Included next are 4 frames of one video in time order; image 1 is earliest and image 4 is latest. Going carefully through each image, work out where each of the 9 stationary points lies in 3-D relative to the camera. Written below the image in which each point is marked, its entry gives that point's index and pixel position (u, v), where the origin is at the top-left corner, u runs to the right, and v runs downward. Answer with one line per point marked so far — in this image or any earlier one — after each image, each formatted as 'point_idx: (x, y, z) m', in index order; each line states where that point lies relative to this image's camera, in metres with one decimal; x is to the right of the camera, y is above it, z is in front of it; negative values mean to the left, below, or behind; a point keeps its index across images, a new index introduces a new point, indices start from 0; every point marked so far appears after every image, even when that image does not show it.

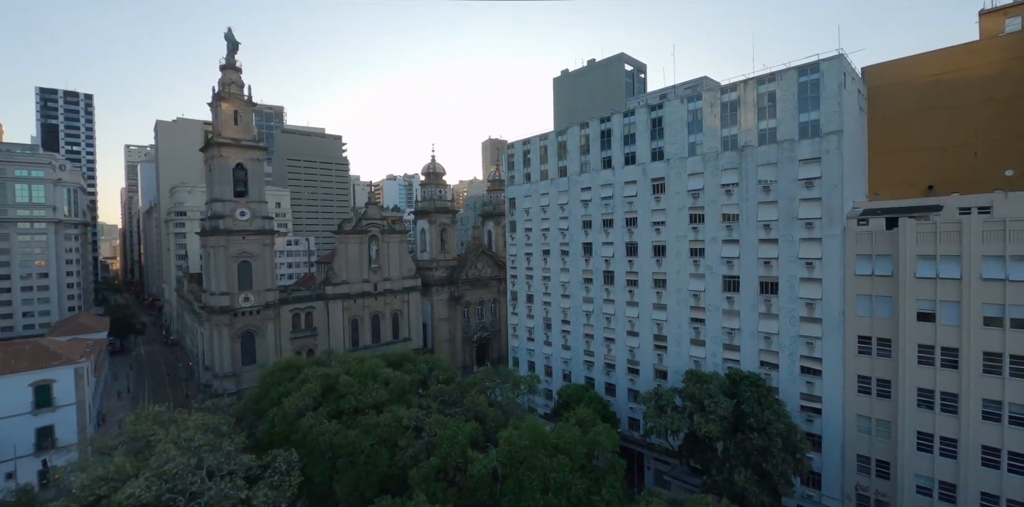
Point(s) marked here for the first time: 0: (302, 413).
0: (-8.3, -6.3, +19.0) m
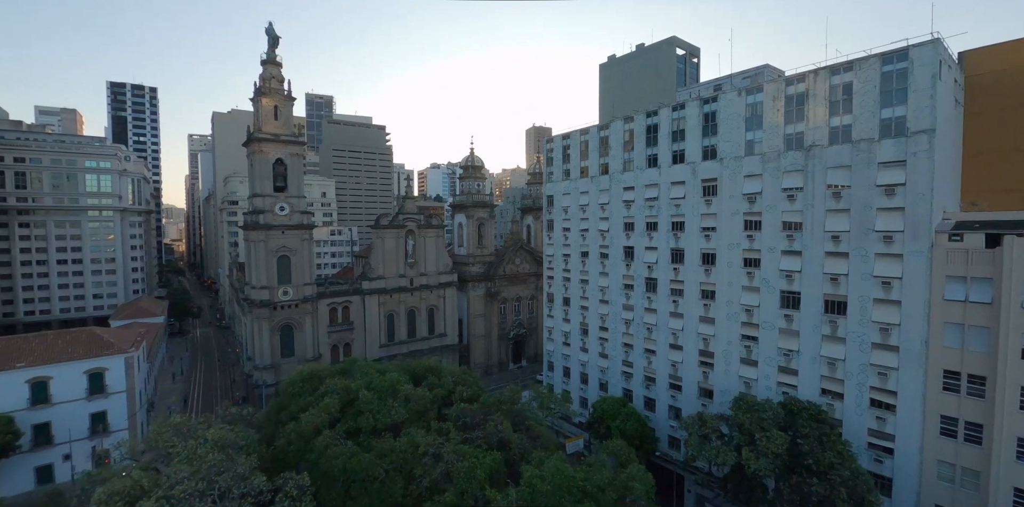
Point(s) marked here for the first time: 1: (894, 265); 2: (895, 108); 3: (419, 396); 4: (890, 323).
0: (-7.3, -6.7, +18.2) m
1: (+15.5, -0.5, +19.6) m
2: (+15.5, +5.9, +19.5) m
3: (-3.8, -5.8, +19.5) m
4: (+15.6, -2.9, +19.8) m
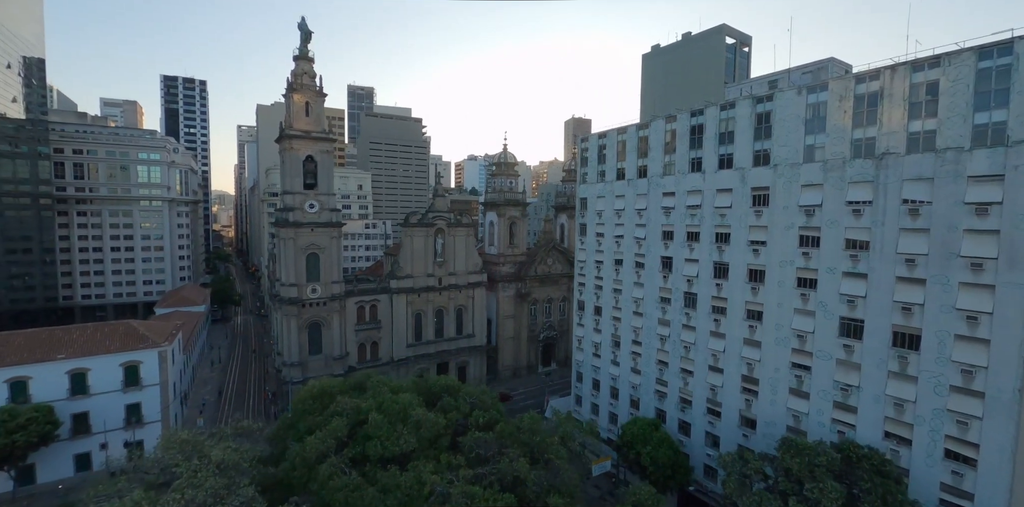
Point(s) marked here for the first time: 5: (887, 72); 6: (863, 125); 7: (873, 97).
0: (-6.7, -7.2, +17.2) m
1: (+16.3, -1.5, +16.7) m
2: (+16.4, +4.8, +16.5) m
3: (-3.1, -6.4, +18.2) m
4: (+16.3, -3.9, +17.0) m
5: (+14.7, +7.1, +18.9) m
6: (+14.3, +5.2, +19.6) m
7: (+14.5, +6.3, +19.4) m
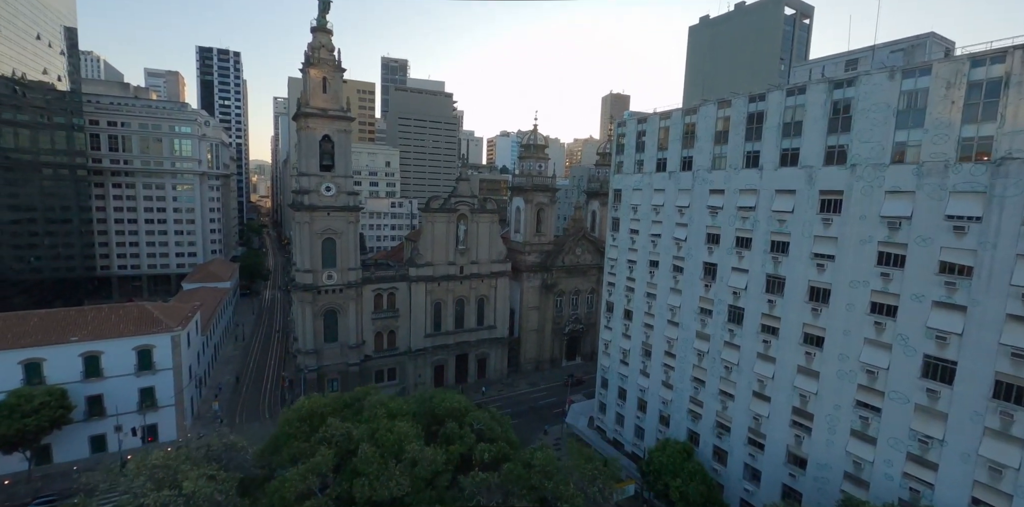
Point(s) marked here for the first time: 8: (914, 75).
0: (-6.5, -7.5, +15.1) m
1: (+16.6, -2.6, +12.9) m
2: (+16.8, +3.7, +12.3) m
3: (-2.8, -6.8, +15.8) m
4: (+16.5, -5.0, +13.3) m
5: (+15.4, +6.1, +14.7) m
6: (+14.9, +4.3, +15.5) m
7: (+15.2, +5.3, +15.2) m
8: (+14.1, +6.3, +17.0) m
